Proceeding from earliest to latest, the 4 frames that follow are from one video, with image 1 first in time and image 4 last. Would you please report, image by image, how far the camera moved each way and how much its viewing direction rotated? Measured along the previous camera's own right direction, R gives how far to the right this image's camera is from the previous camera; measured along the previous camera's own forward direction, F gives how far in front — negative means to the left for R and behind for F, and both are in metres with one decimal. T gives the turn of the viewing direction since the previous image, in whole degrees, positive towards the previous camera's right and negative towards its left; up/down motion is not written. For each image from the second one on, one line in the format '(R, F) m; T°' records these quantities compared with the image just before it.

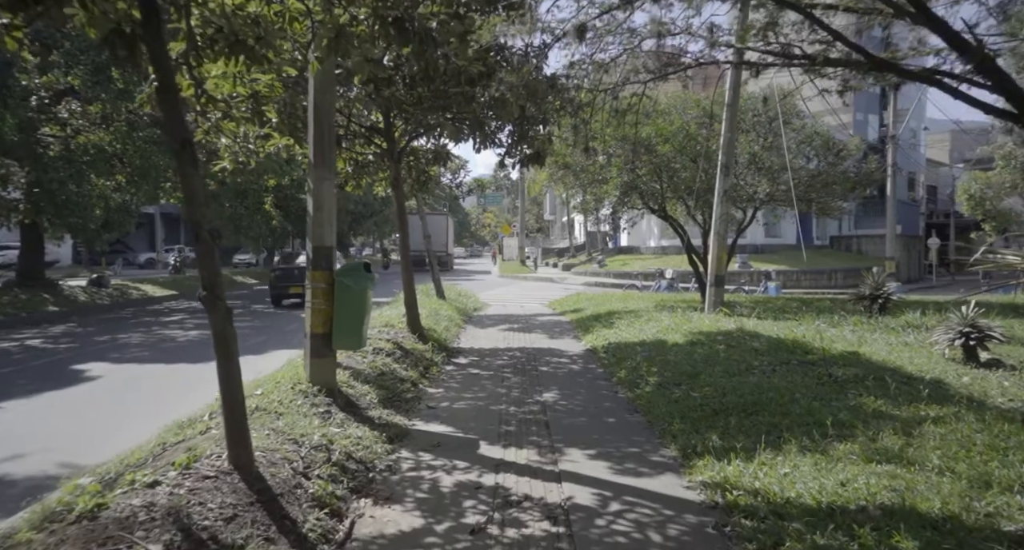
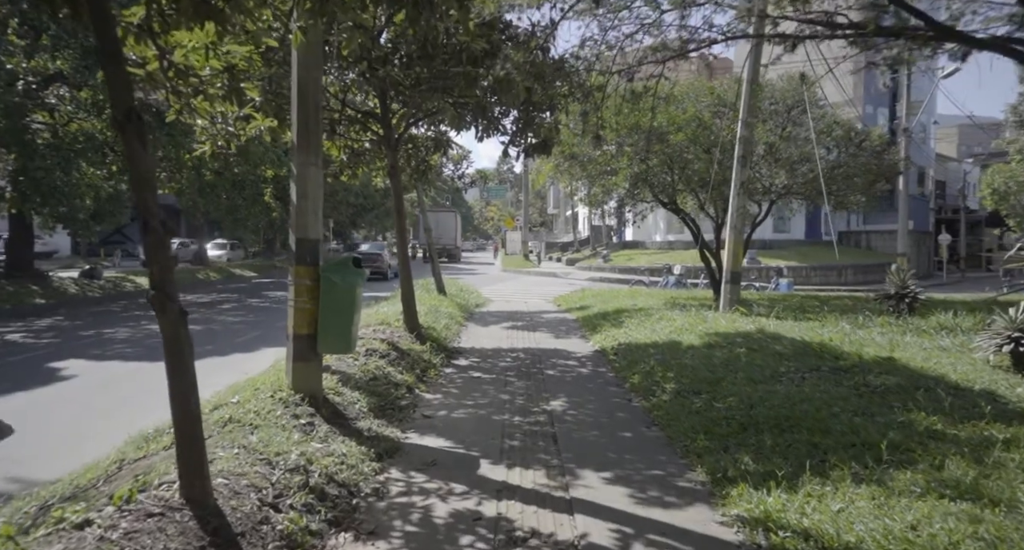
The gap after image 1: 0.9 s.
(0.0, +0.7) m; 0°
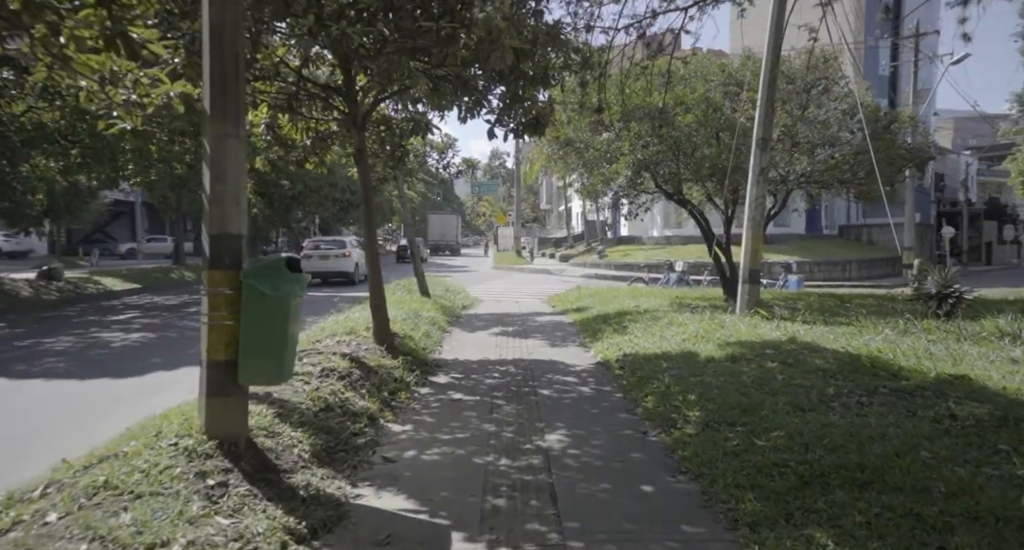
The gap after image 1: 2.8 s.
(+0.1, +1.4) m; +1°
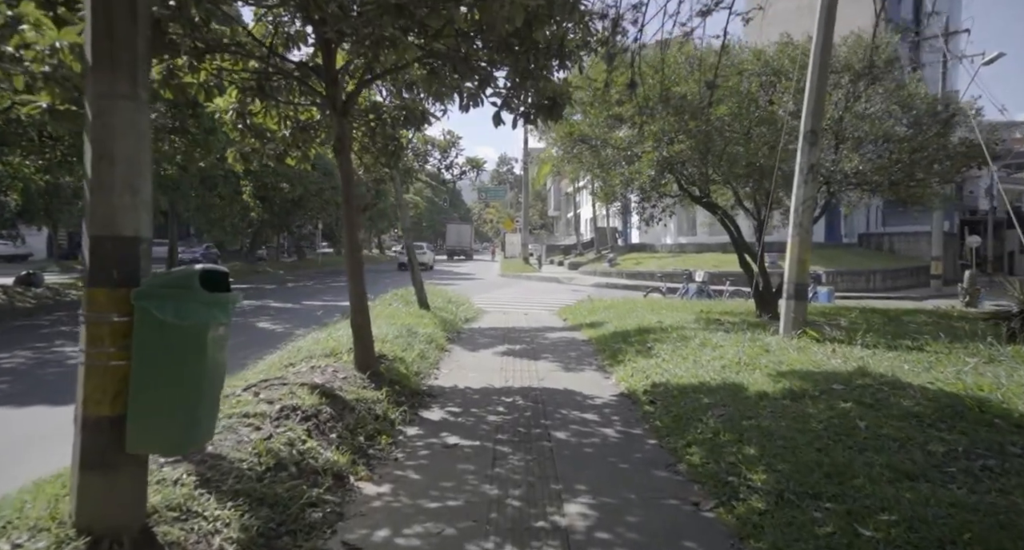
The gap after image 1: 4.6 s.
(0.0, +1.4) m; -1°
